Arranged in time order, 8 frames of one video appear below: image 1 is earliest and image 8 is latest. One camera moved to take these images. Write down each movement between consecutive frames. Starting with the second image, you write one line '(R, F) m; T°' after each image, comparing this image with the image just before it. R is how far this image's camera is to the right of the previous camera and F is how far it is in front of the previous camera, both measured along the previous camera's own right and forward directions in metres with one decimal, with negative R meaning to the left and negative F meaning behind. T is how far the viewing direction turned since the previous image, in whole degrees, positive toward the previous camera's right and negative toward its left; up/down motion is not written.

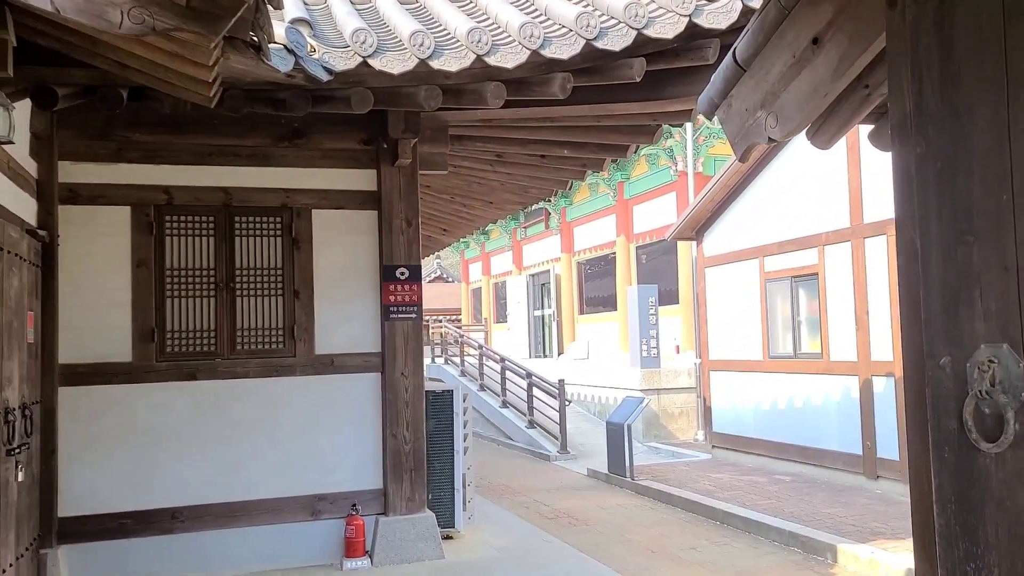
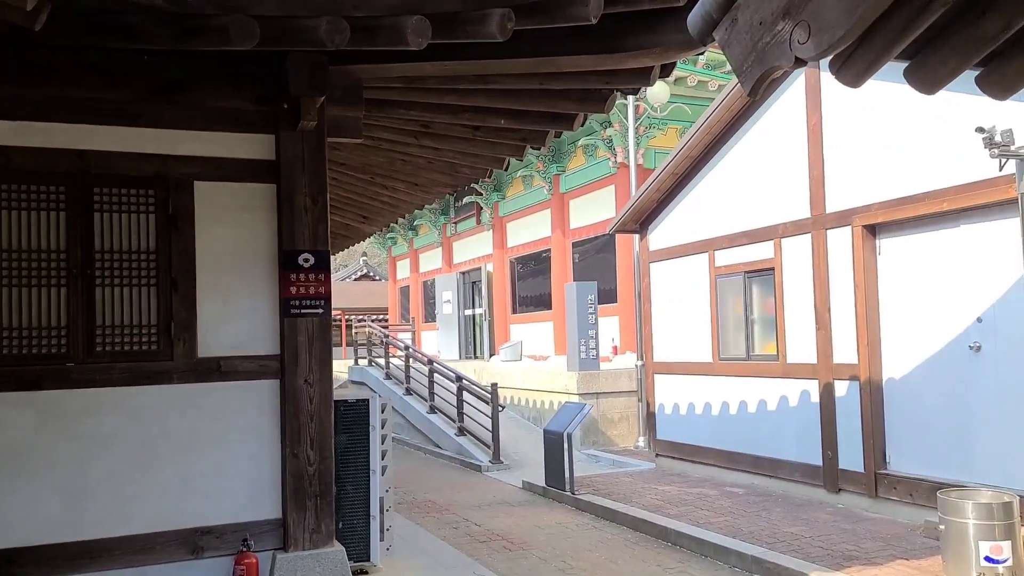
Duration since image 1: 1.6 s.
(0.0, +0.9) m; +5°
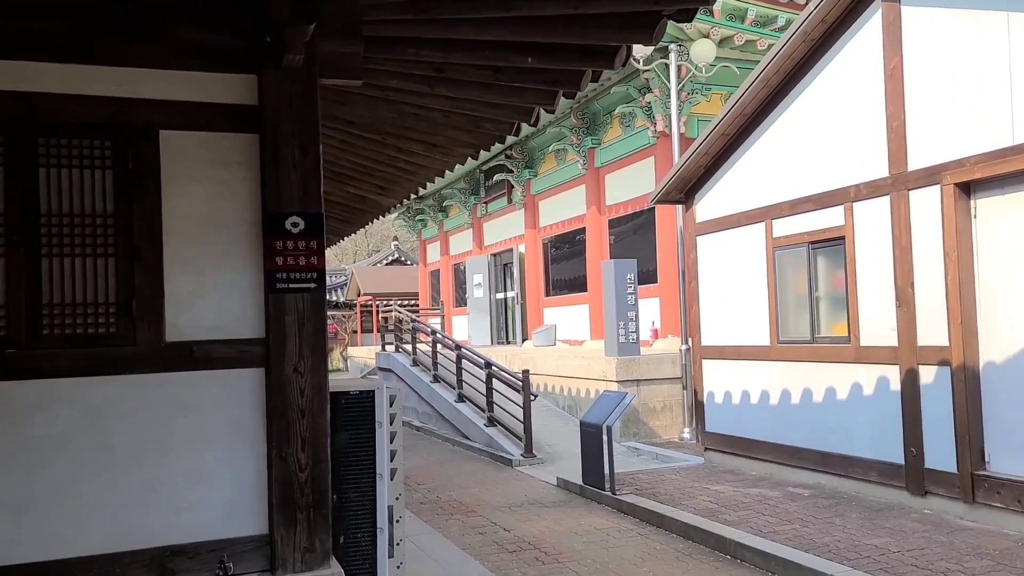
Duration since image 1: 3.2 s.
(0.0, +0.8) m; -2°
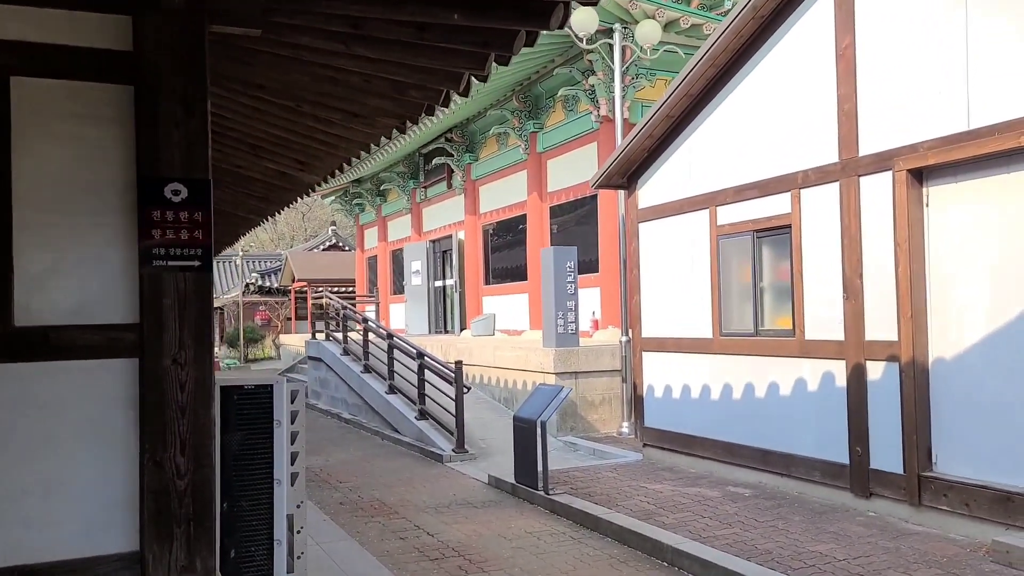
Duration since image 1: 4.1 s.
(+0.1, +0.5) m; +4°
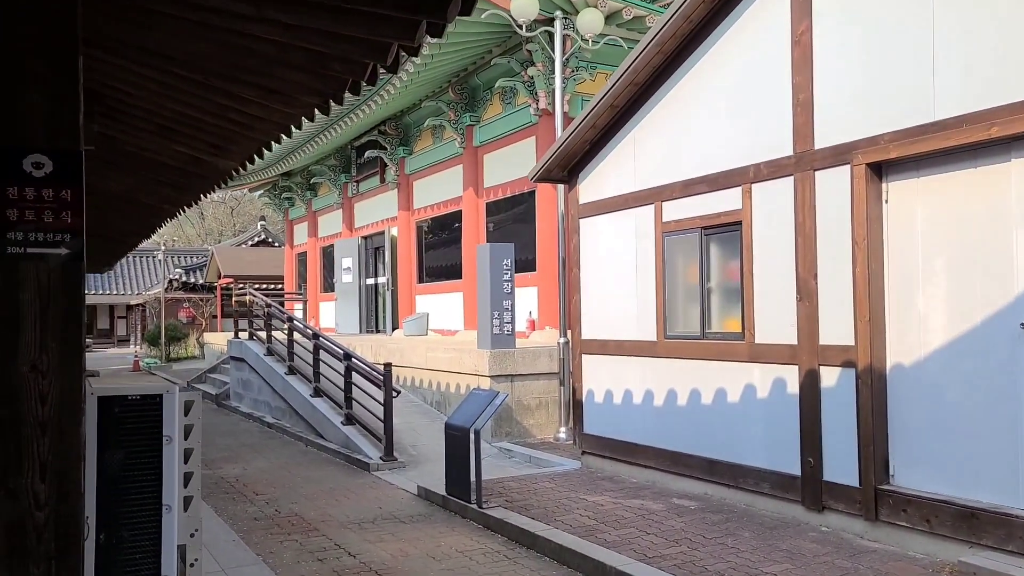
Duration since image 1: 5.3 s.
(0.0, +0.5) m; +4°
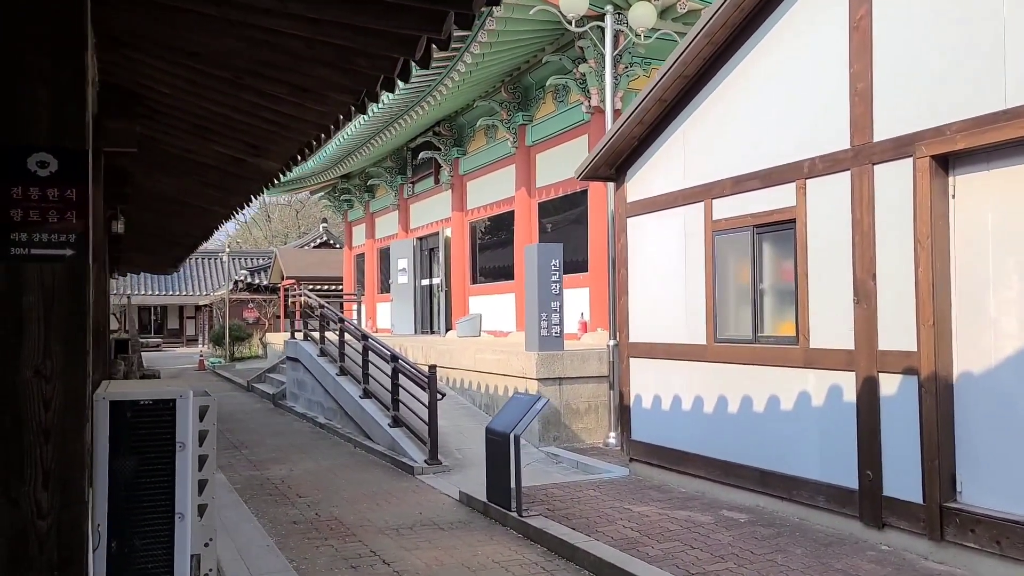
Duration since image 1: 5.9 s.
(+0.1, +0.2) m; -4°
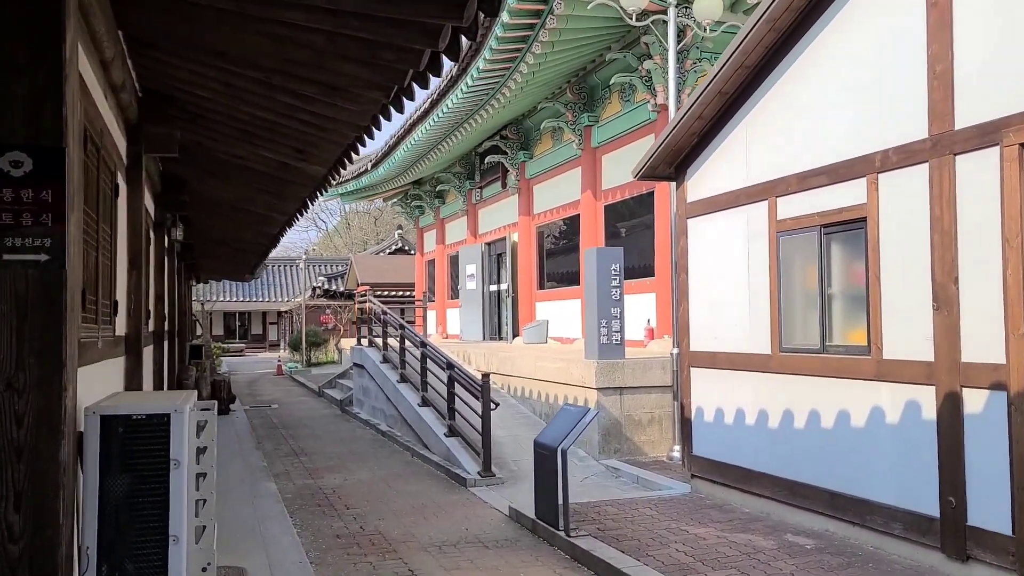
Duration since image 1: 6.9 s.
(+0.2, +0.3) m; -5°
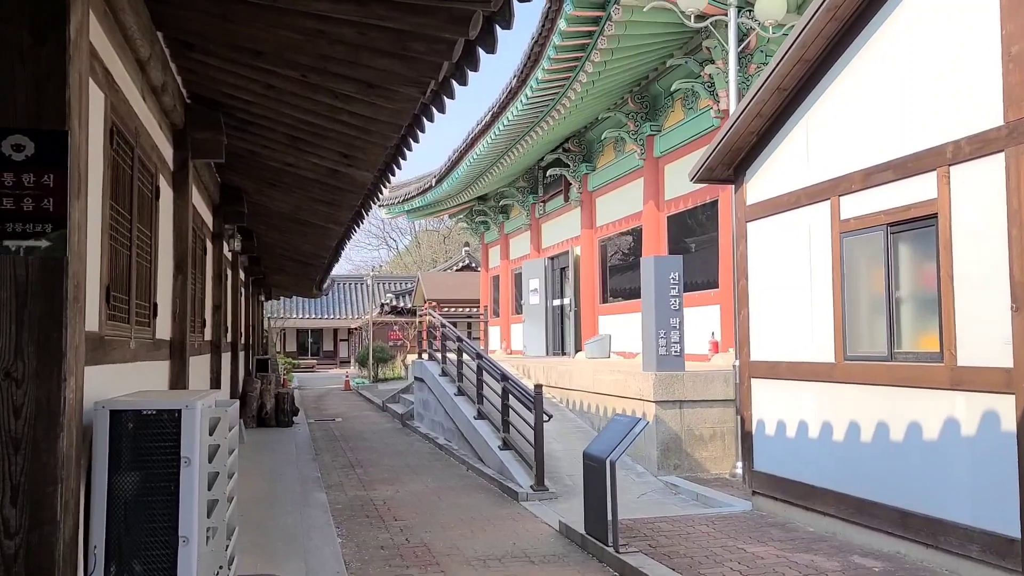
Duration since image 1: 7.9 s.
(+0.2, +0.2) m; -5°
